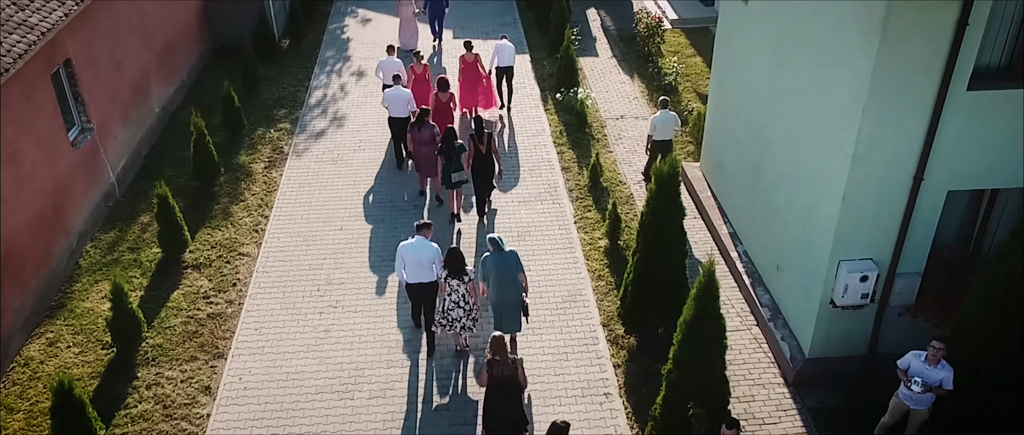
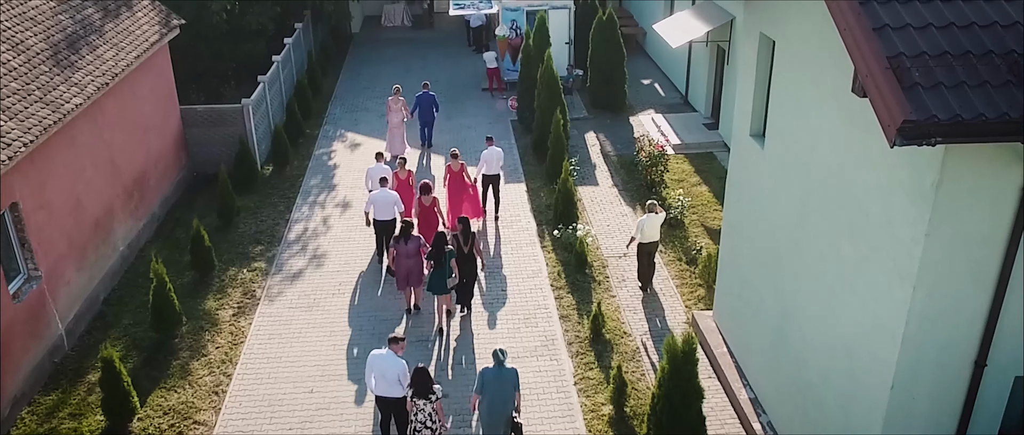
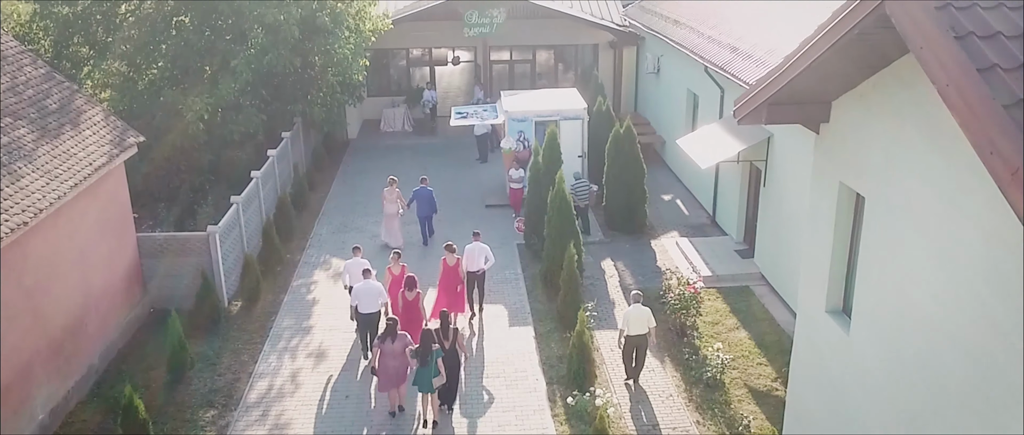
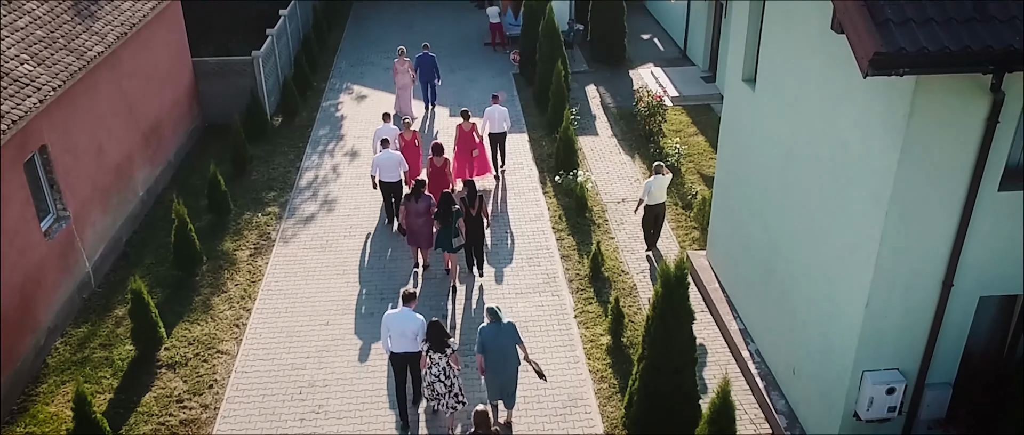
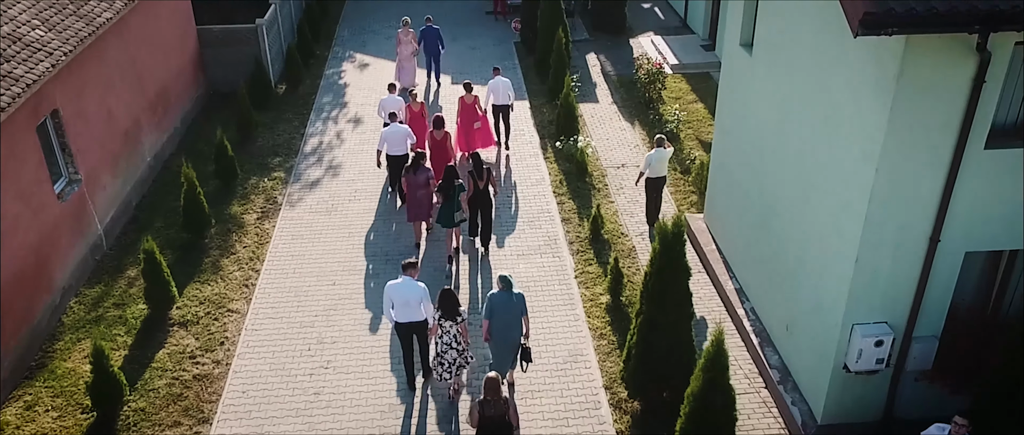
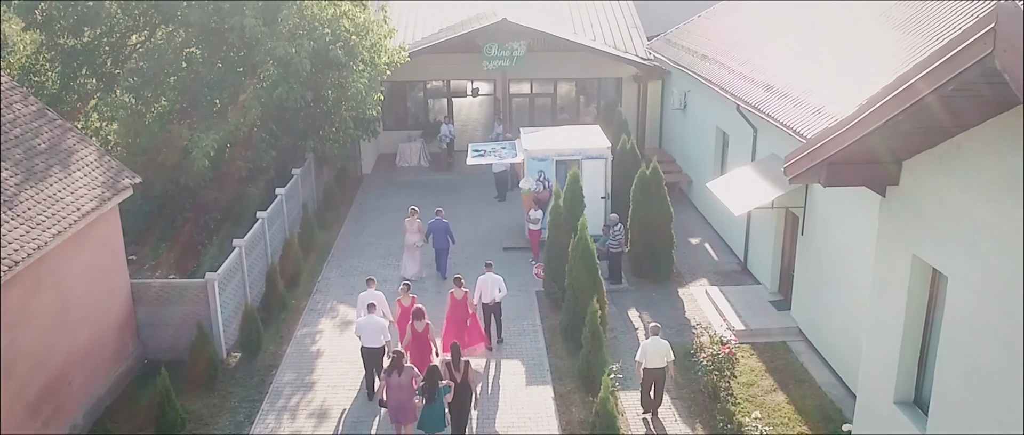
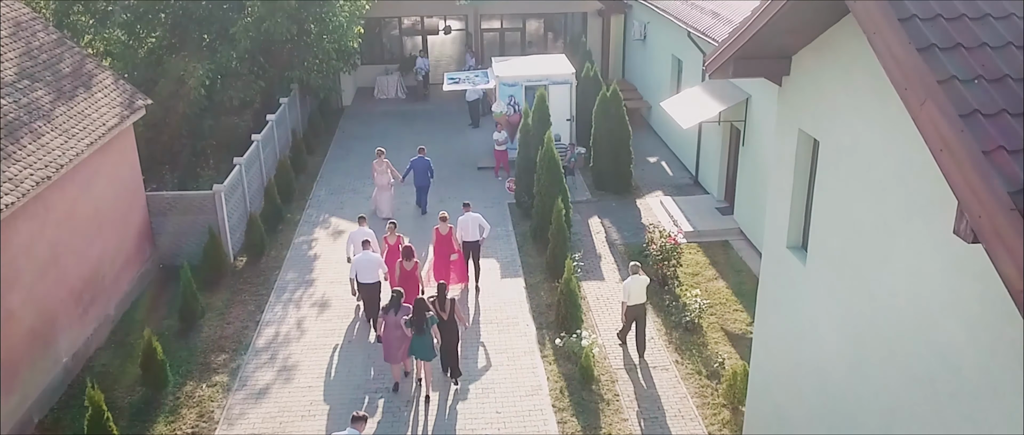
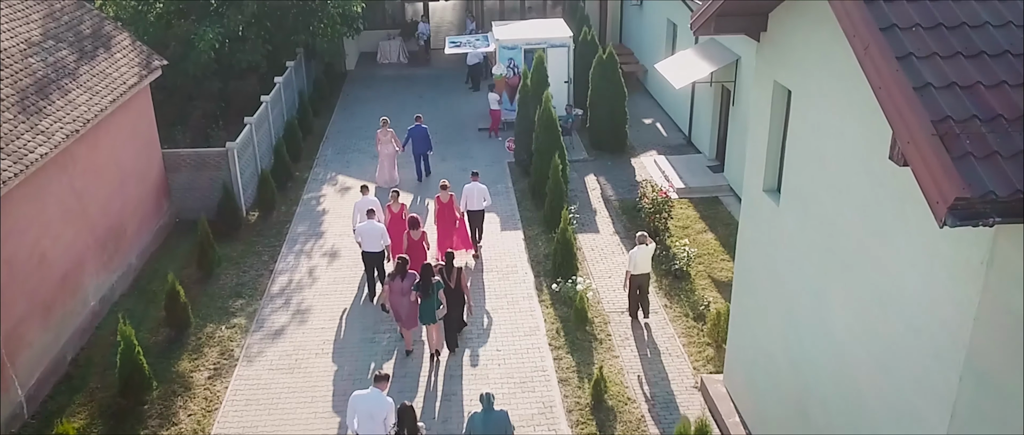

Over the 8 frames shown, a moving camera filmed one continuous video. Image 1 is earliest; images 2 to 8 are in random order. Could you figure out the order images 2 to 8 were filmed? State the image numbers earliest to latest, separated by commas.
5, 4, 2, 8, 7, 3, 6
